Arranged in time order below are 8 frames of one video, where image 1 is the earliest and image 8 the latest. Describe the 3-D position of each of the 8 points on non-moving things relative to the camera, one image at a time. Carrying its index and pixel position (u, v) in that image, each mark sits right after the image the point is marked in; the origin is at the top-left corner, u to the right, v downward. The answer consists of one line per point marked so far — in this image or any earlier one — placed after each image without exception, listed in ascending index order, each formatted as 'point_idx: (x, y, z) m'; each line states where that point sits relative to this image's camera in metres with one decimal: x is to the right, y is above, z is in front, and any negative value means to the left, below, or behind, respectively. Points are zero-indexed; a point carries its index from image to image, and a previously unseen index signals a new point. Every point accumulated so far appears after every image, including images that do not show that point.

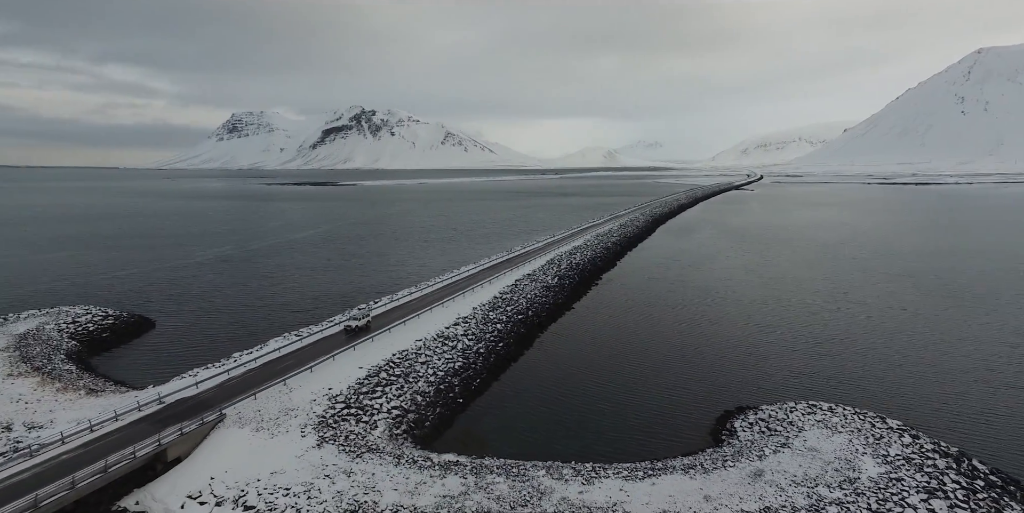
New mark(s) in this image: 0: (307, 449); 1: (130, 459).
0: (-7.6, -7.1, +18.5) m
1: (-13.0, -6.8, +17.1) m
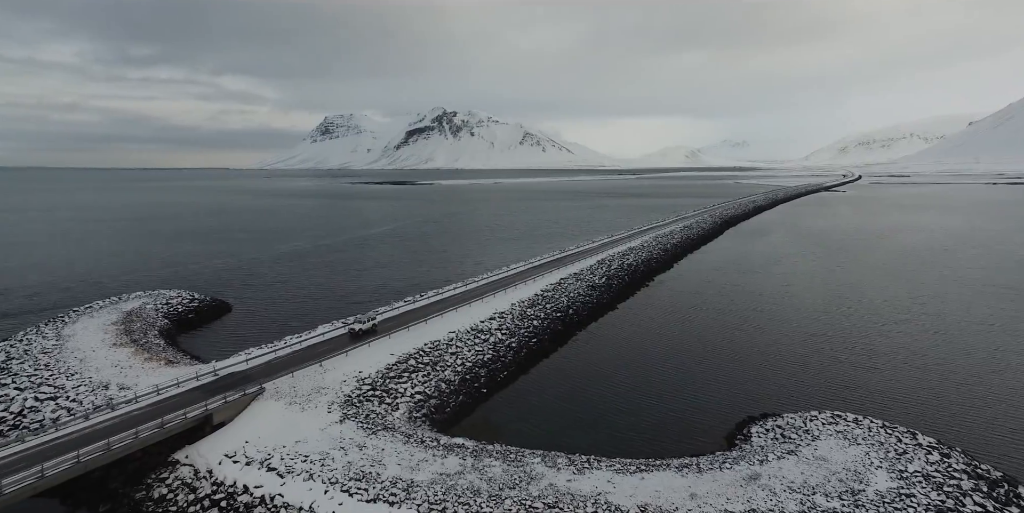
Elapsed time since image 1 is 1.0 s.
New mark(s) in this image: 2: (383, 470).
0: (-7.3, -6.7, +20.3) m
1: (-12.9, -6.4, +19.7) m
2: (-4.5, -7.2, +17.1) m
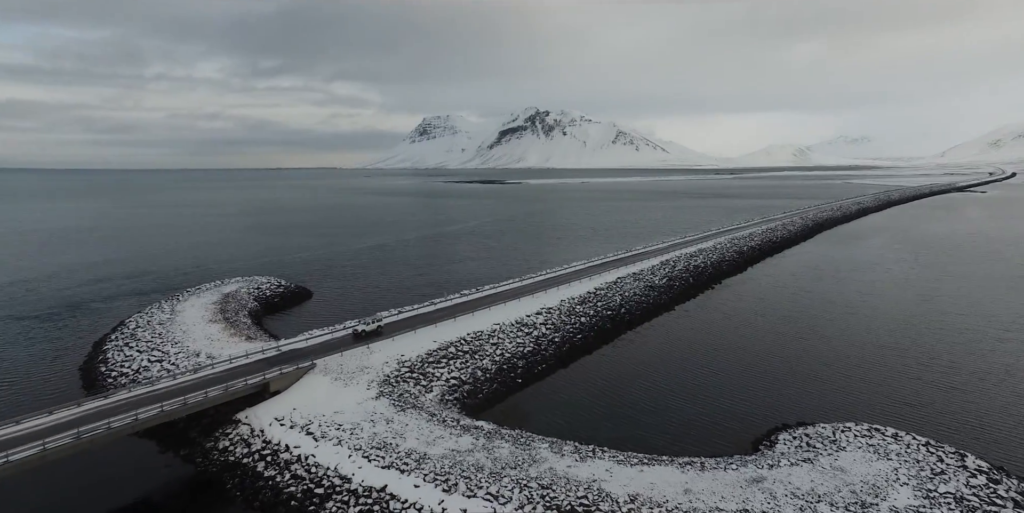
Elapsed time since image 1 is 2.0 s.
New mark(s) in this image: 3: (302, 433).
0: (-6.4, -6.3, +22.3) m
1: (-12.0, -5.8, +22.7) m
2: (-4.2, -6.9, +18.7) m
3: (-8.3, -7.0, +19.9) m
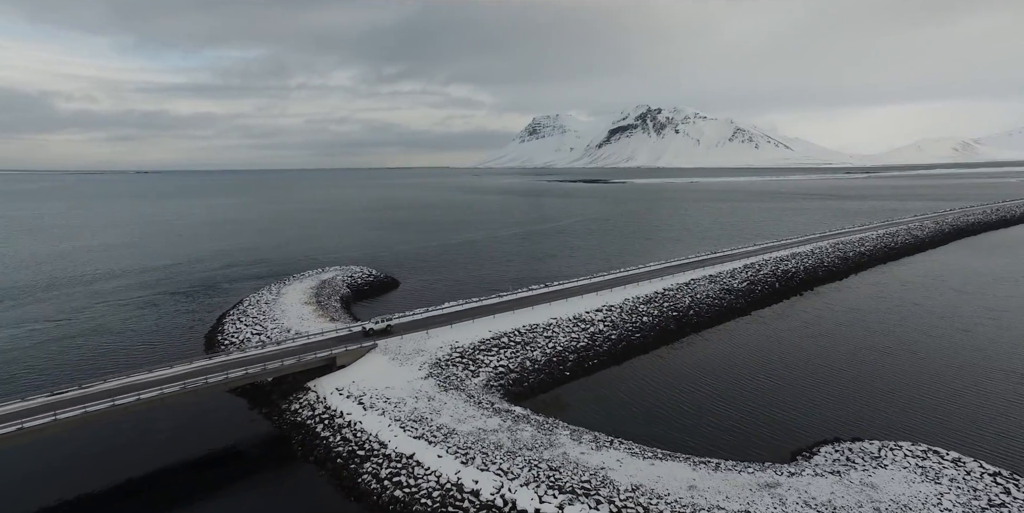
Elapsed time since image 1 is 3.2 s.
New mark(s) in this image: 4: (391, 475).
0: (-4.7, -5.9, +24.4) m
1: (-10.0, -5.2, +25.9) m
2: (-3.1, -6.5, +20.4) m
3: (-7.0, -6.5, +22.4) m
4: (-4.3, -7.7, +17.8) m
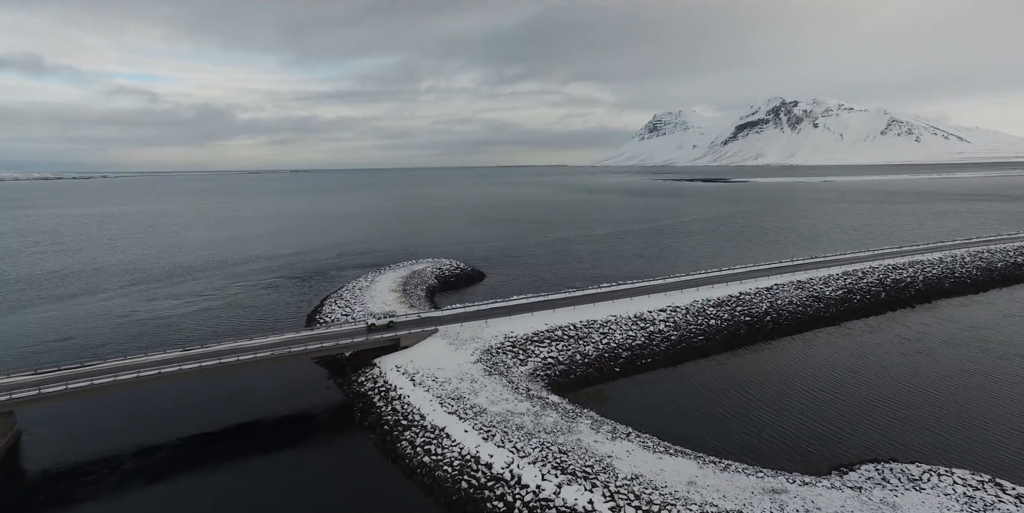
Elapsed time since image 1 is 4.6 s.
0: (-2.4, -5.5, +26.4) m
1: (-7.4, -4.7, +28.9) m
2: (-1.7, -6.2, +22.2) m
3: (-5.1, -6.0, +24.9) m
4: (-3.5, -7.3, +19.9) m
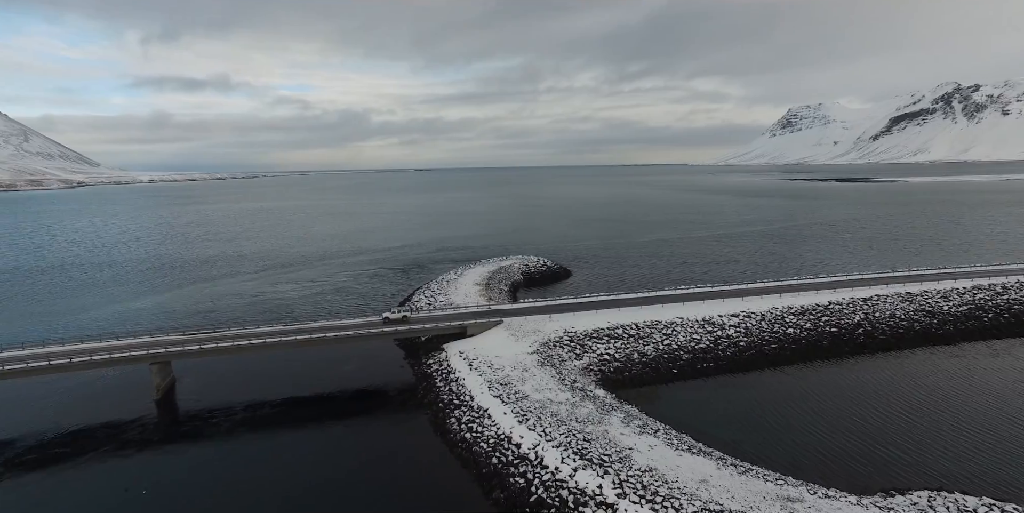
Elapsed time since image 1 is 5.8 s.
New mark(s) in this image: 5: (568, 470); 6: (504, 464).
0: (+0.6, -5.3, +27.9) m
1: (-3.7, -4.3, +31.4) m
2: (+0.3, -6.0, +23.7) m
3: (-2.4, -5.7, +27.0) m
4: (-1.9, -7.1, +21.8) m
5: (+1.9, -7.1, +17.0) m
6: (-0.3, -7.6, +18.5) m
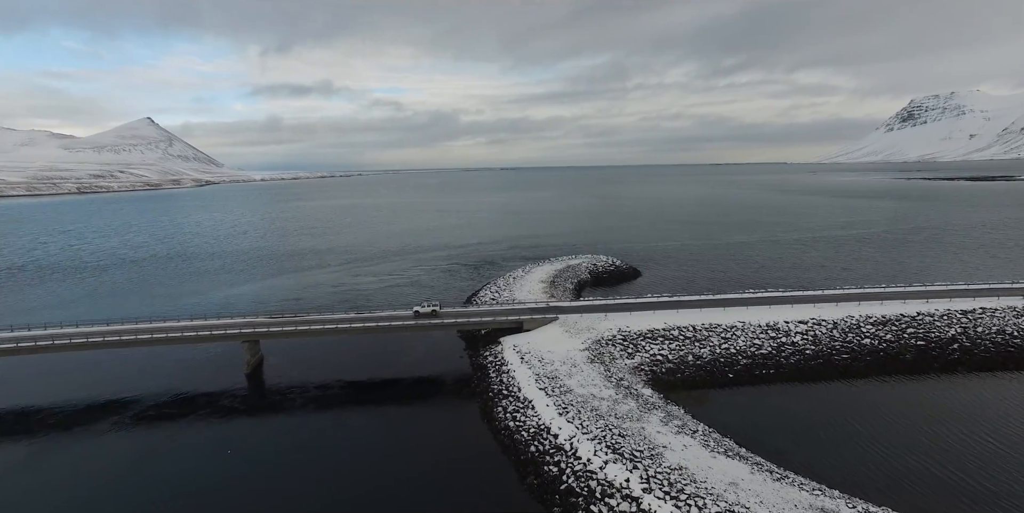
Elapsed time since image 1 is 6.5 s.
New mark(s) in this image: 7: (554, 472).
0: (+3.5, -5.2, +28.4) m
1: (-0.2, -4.1, +32.5) m
2: (+2.5, -5.9, +24.2) m
3: (+0.4, -5.5, +28.0) m
4: (+0.1, -6.9, +22.7) m
5: (+3.0, -7.1, +17.4) m
6: (+1.1, -7.4, +19.3) m
7: (+1.5, -7.7, +18.0) m
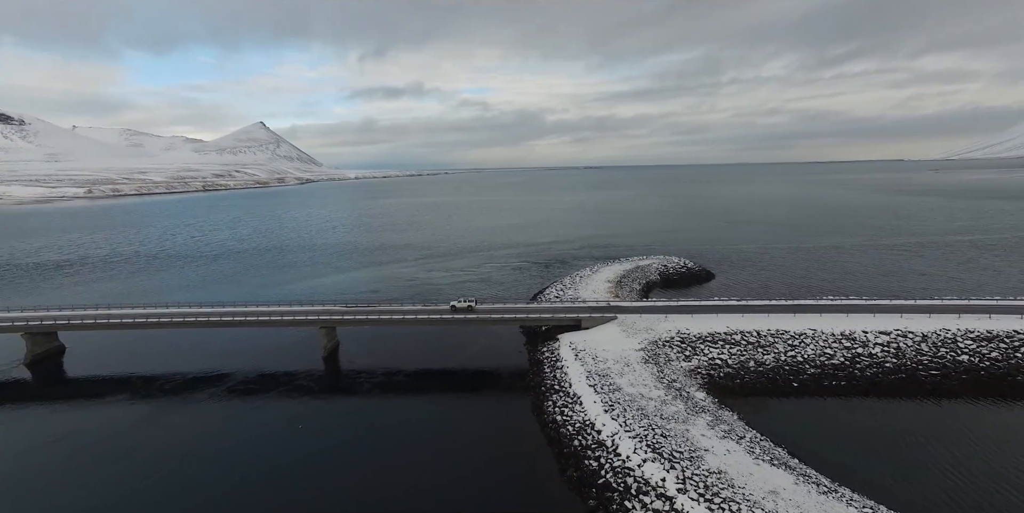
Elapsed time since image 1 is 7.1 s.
0: (+6.6, -5.2, +28.3) m
1: (+3.6, -4.0, +32.9) m
2: (+5.0, -5.8, +24.3) m
3: (+3.4, -5.5, +28.3) m
4: (+2.3, -6.8, +23.2) m
5: (+4.4, -7.0, +17.5) m
6: (+2.7, -7.4, +19.6) m
7: (+3.0, -7.6, +18.3) m
